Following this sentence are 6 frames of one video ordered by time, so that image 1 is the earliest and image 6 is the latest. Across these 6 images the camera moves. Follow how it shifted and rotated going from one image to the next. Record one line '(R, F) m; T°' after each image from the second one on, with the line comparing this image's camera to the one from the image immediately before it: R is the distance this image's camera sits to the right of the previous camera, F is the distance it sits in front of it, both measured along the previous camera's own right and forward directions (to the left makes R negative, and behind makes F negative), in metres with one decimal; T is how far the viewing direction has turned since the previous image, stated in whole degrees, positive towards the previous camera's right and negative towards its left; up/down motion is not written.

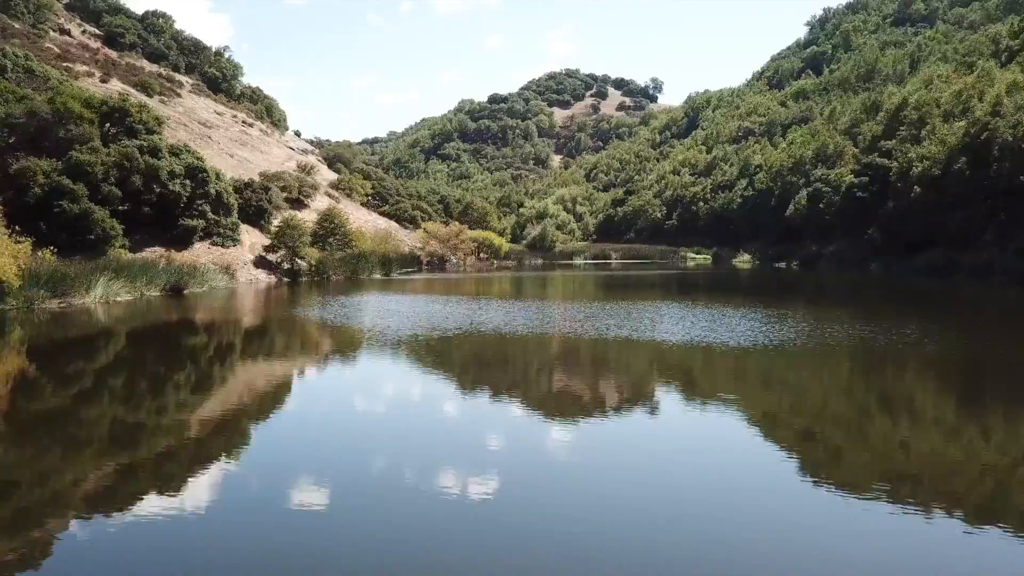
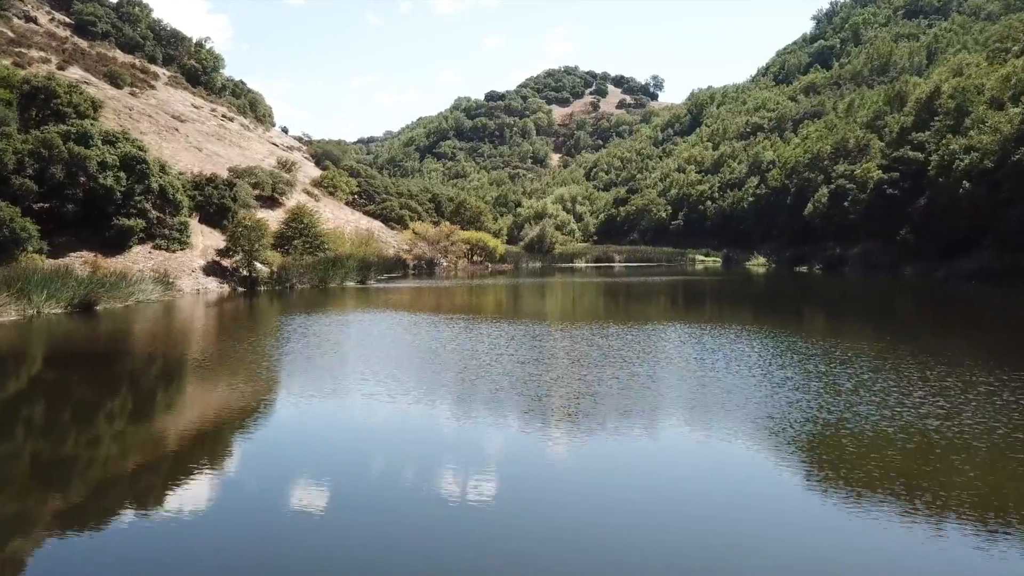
(+0.3, +5.9) m; 0°
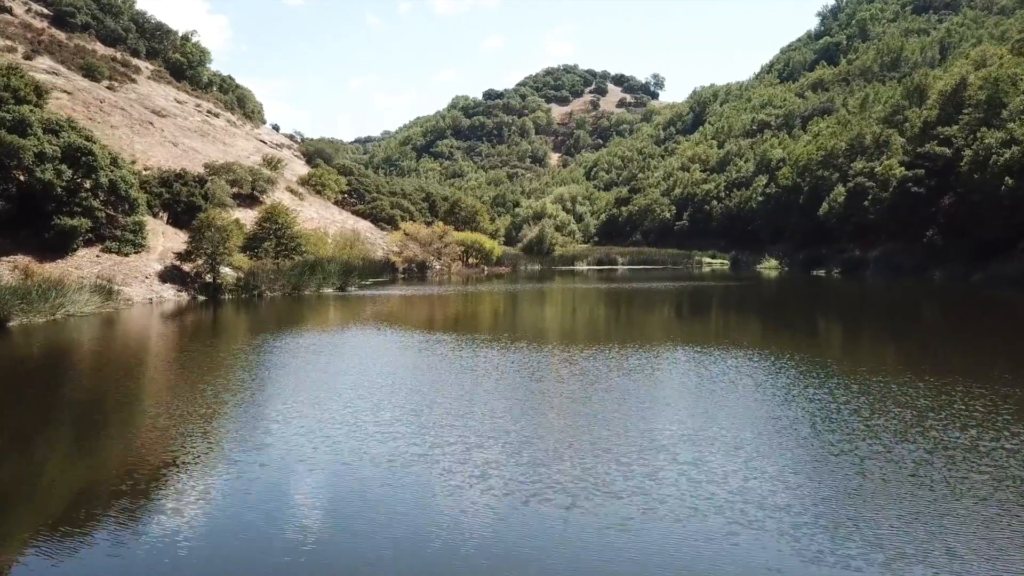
(+0.1, +4.0) m; 0°
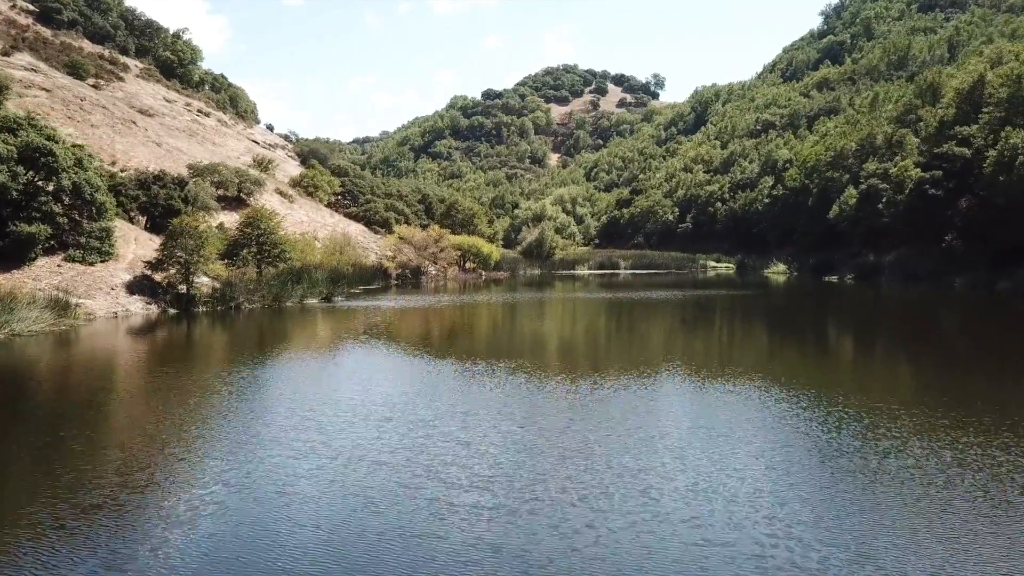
(+0.1, +2.4) m; 0°
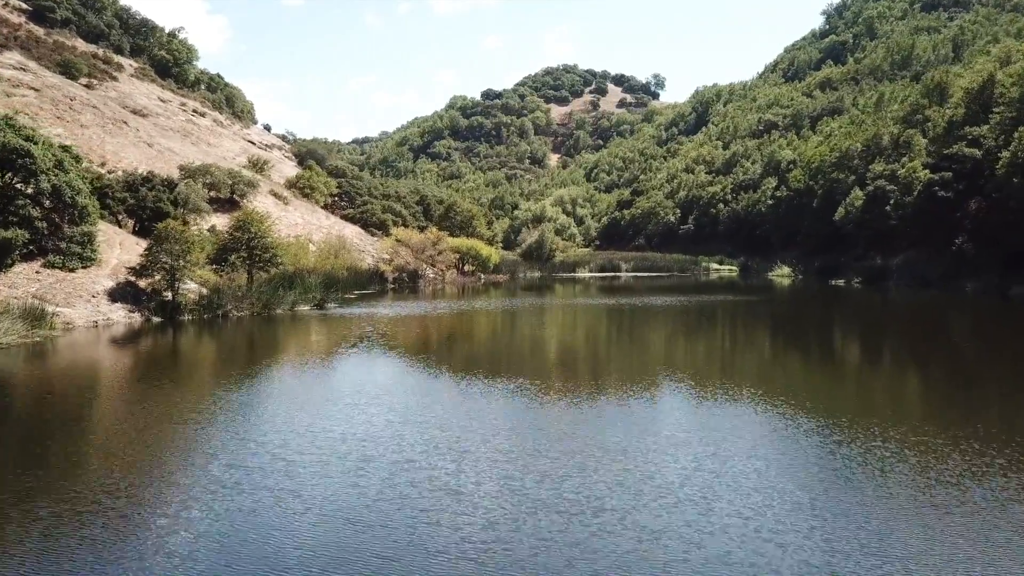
(0.0, +1.2) m; 0°
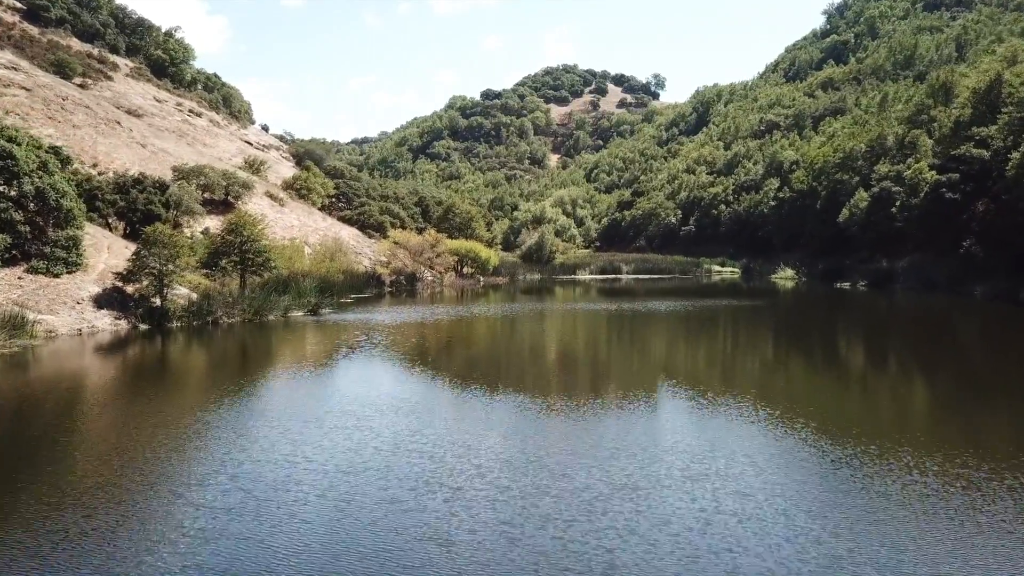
(0.0, +0.9) m; 0°
